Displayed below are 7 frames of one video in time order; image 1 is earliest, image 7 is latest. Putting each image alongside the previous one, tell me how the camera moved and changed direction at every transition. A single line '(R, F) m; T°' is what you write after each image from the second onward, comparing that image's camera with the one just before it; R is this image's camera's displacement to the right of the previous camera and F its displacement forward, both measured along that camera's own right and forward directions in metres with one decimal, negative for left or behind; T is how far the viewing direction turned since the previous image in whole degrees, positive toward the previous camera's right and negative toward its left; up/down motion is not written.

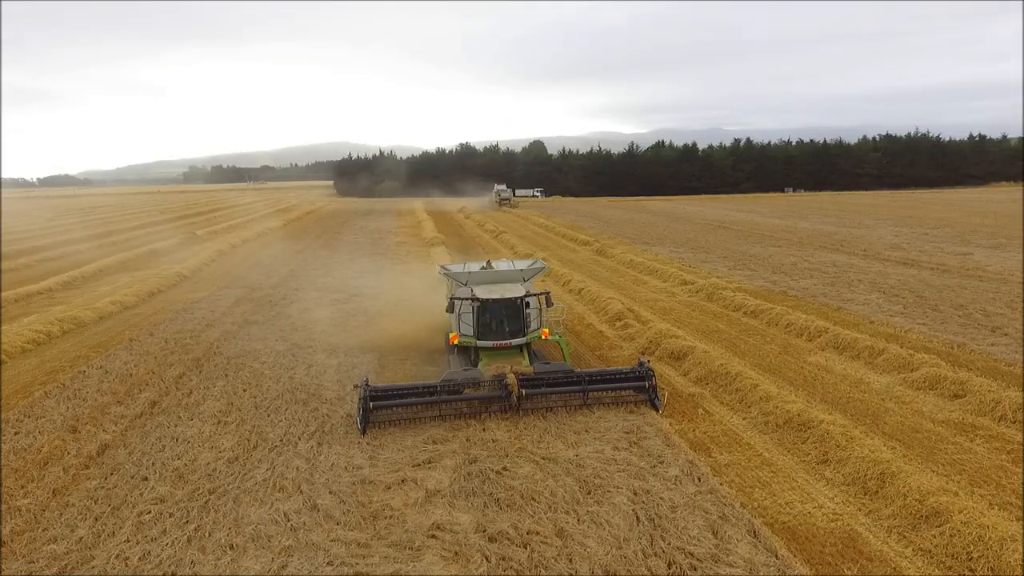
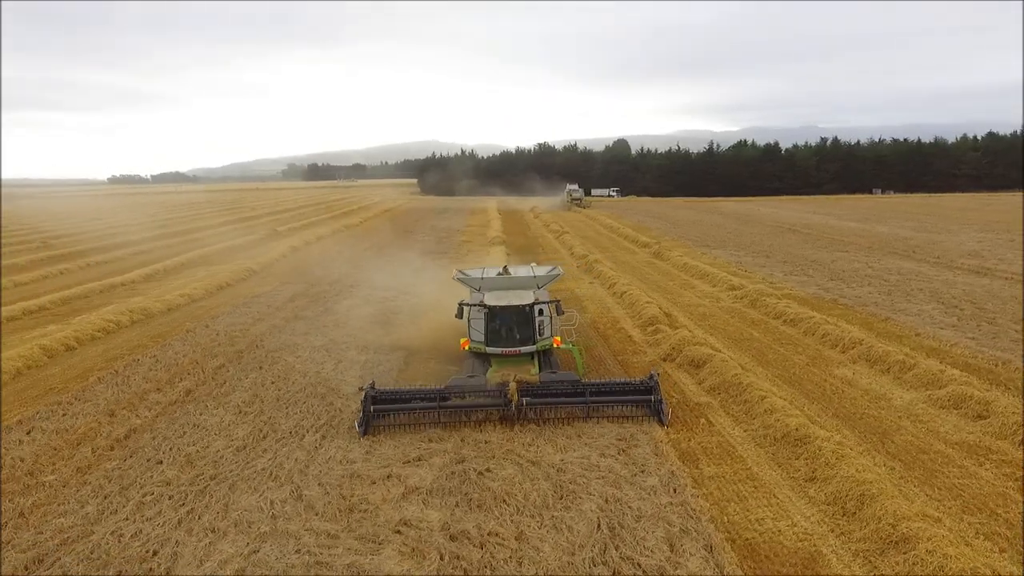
(+1.0, -0.1) m; -7°
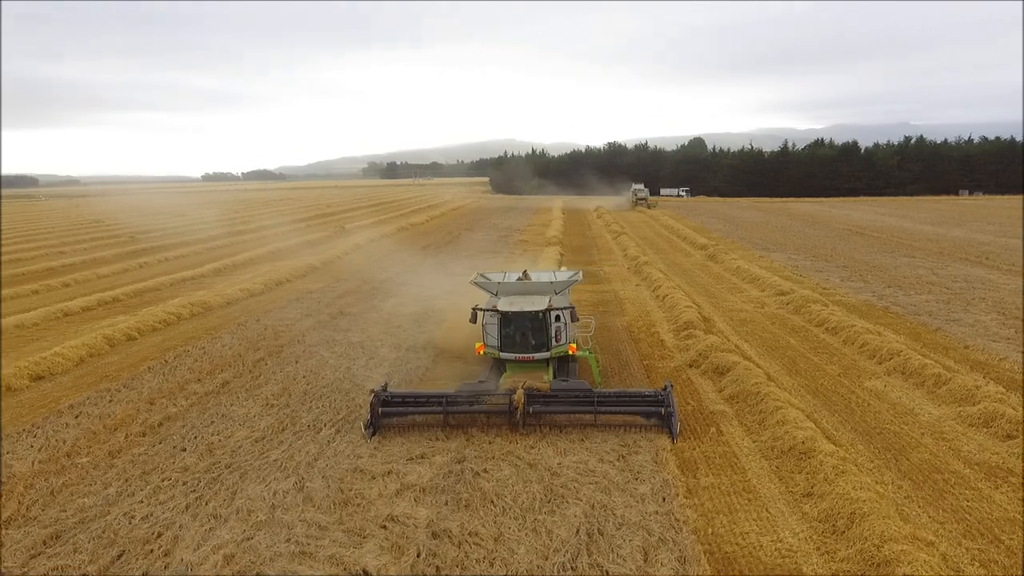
(+0.8, 0.0) m; -6°
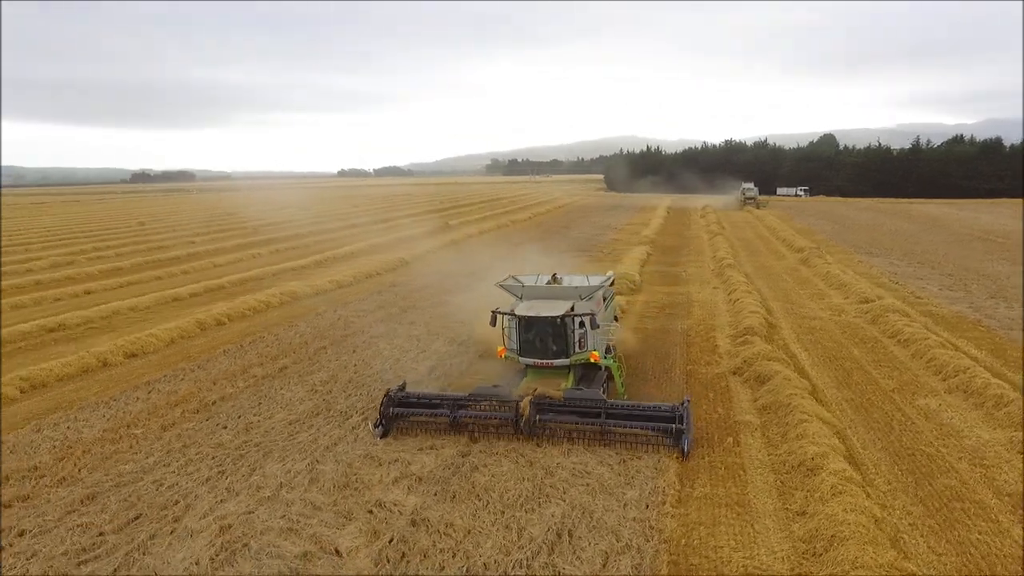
(+1.2, 0.0) m; -9°
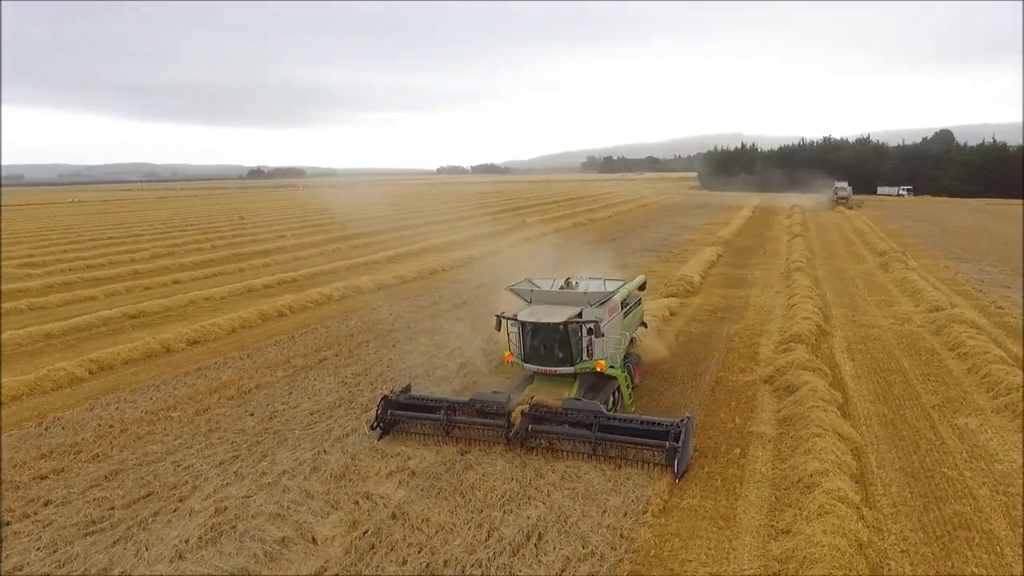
(+1.0, +0.1) m; -7°
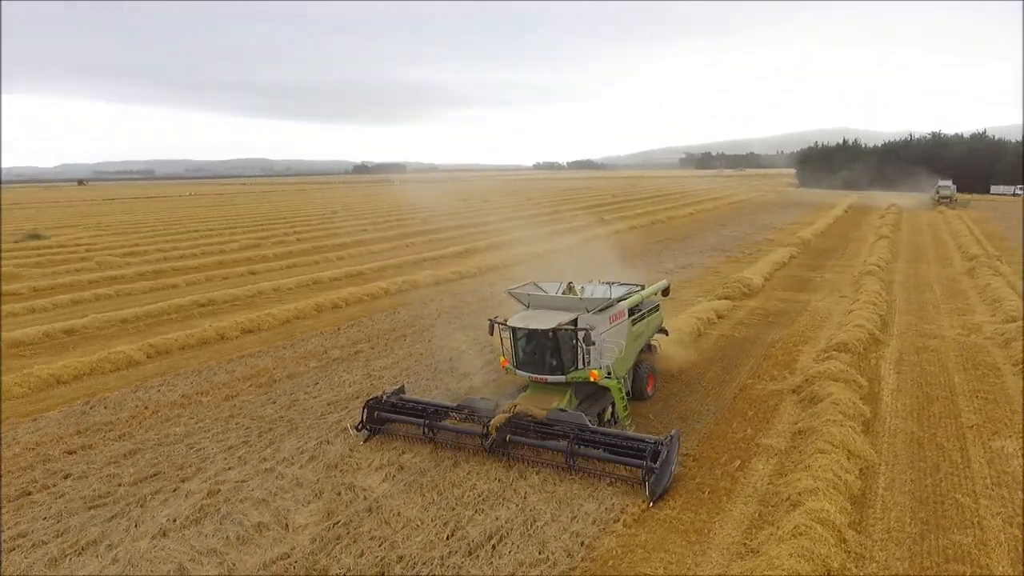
(+1.1, +0.1) m; -7°
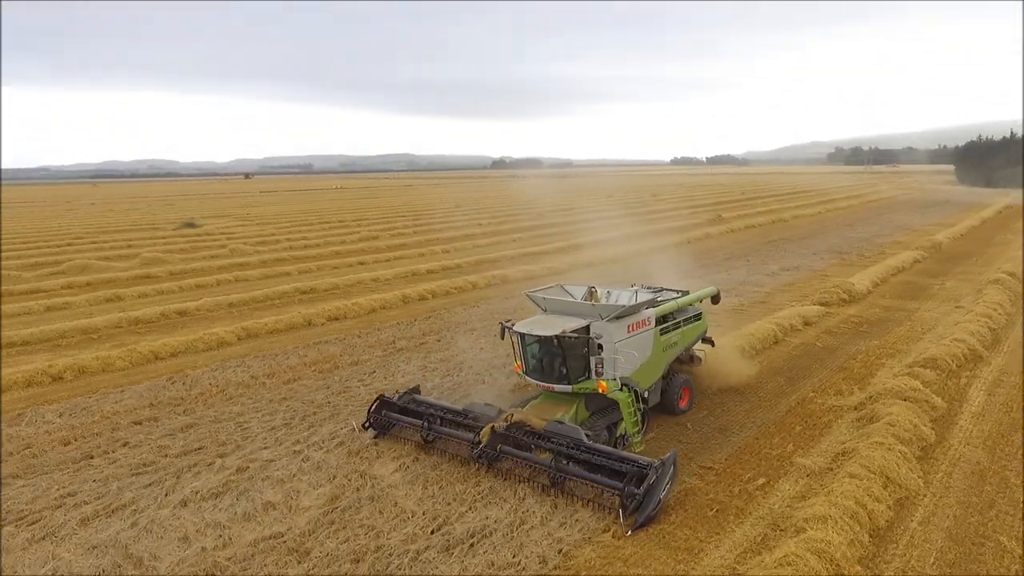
(+1.2, +0.2) m; -10°
